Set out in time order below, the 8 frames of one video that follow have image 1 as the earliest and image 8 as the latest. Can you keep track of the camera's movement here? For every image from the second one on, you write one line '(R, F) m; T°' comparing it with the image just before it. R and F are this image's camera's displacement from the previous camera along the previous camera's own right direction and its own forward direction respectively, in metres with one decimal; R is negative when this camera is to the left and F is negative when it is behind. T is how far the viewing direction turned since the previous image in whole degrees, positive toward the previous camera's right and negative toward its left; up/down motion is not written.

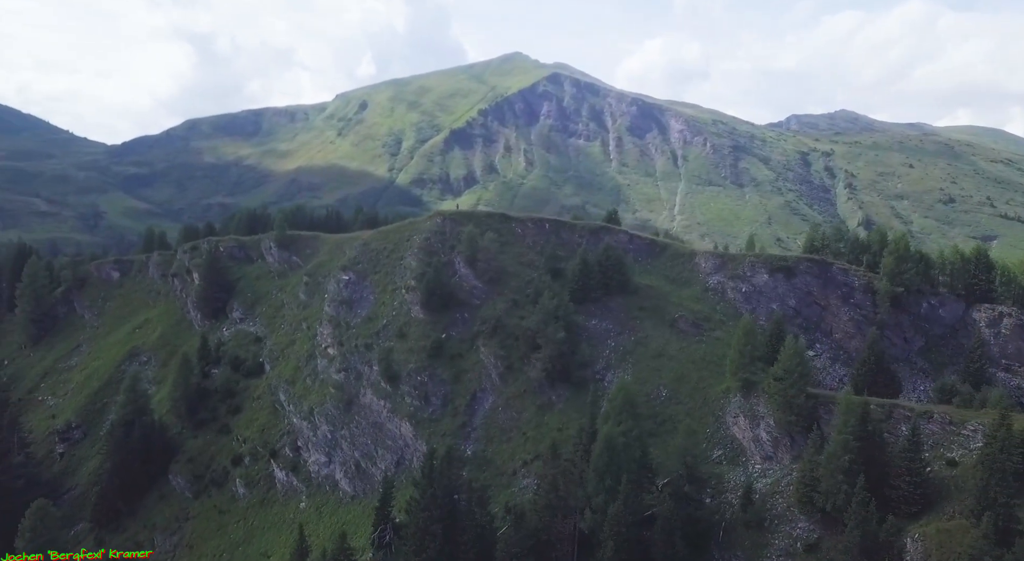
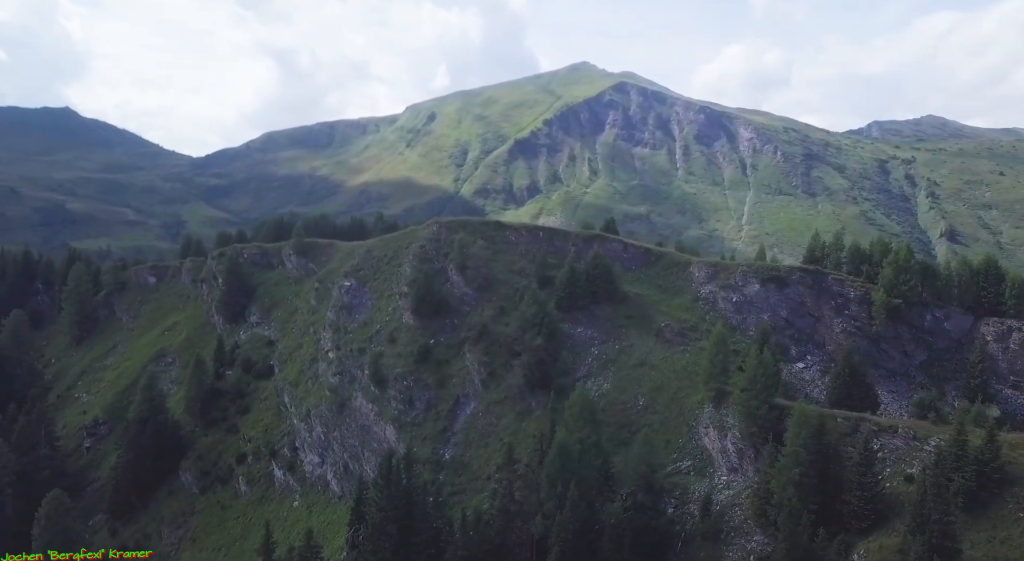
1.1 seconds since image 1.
(+15.1, -1.4) m; -6°
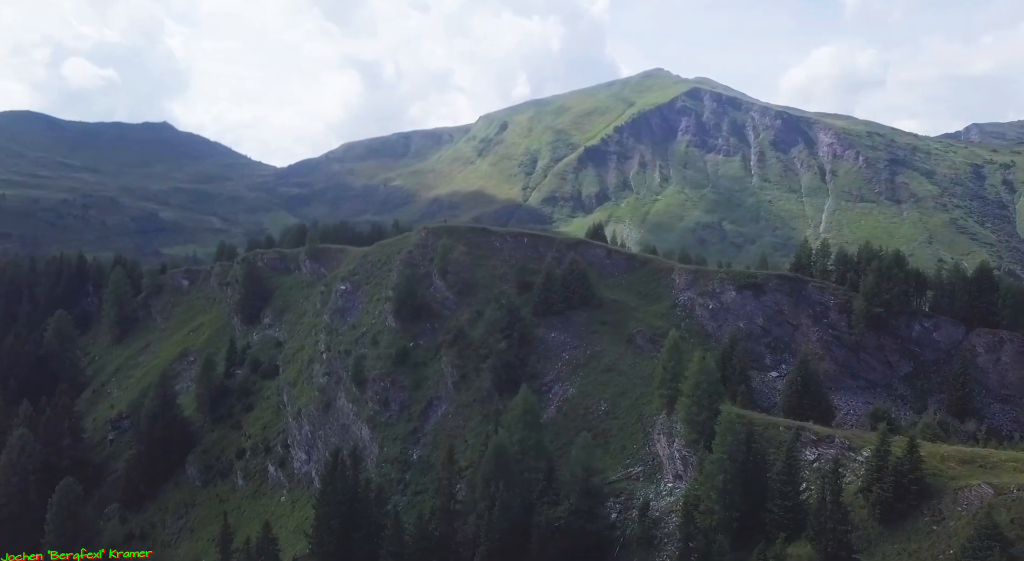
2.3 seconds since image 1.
(+19.0, -1.3) m; -7°
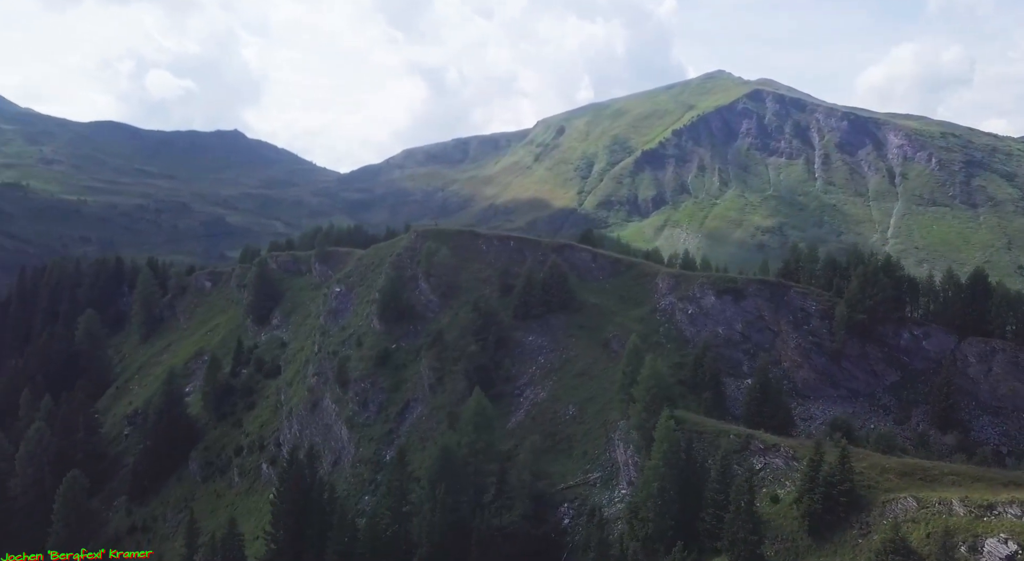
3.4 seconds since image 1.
(+15.7, +0.8) m; -6°
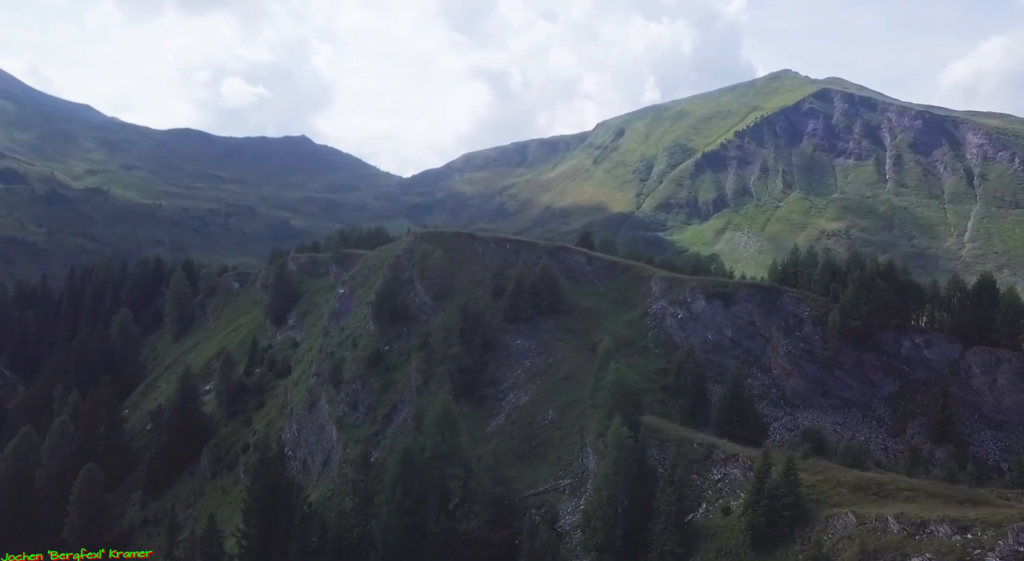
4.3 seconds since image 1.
(+13.7, +2.0) m; -5°
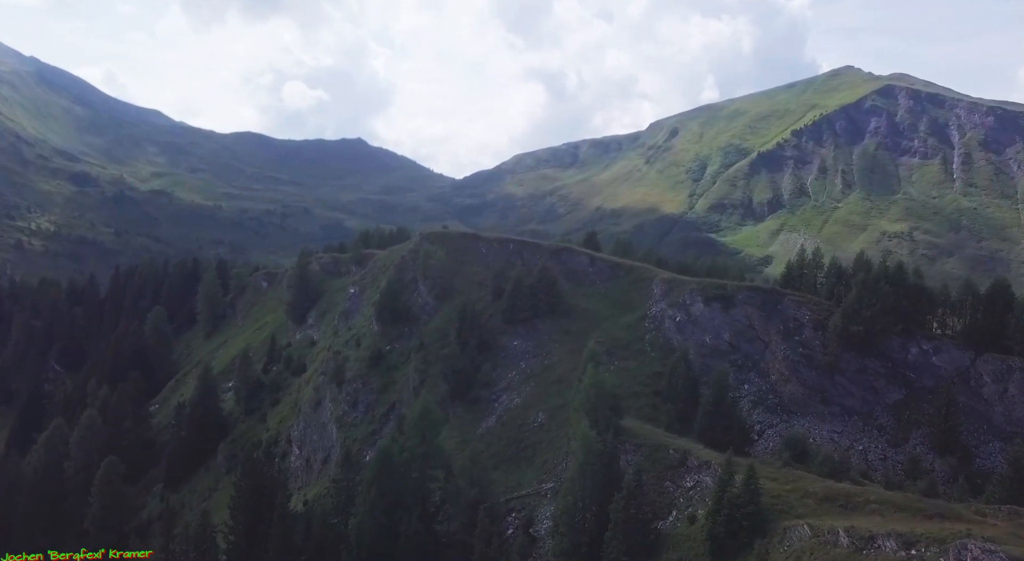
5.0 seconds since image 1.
(+10.4, +1.8) m; -4°
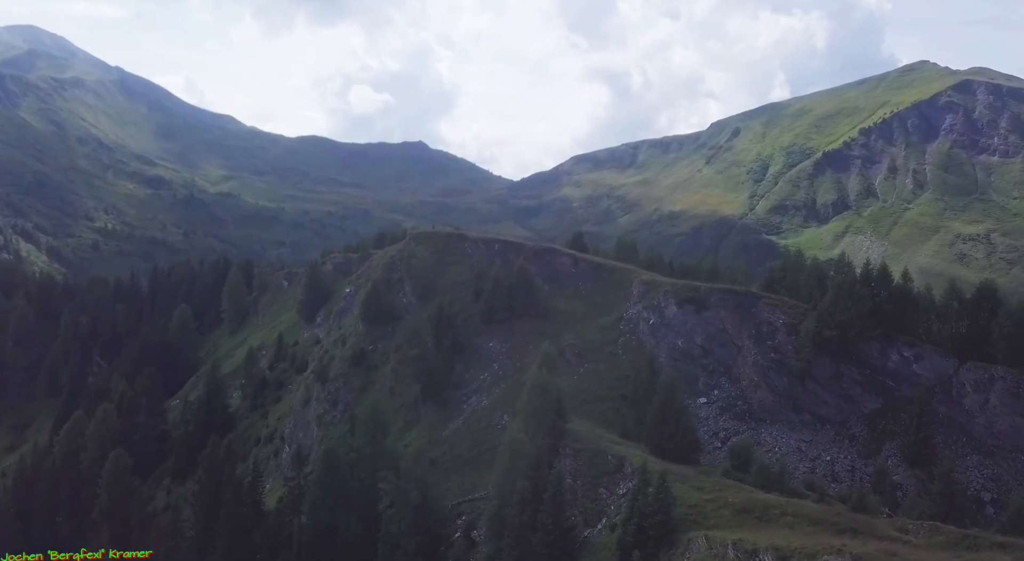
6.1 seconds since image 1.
(+15.5, +2.3) m; -6°
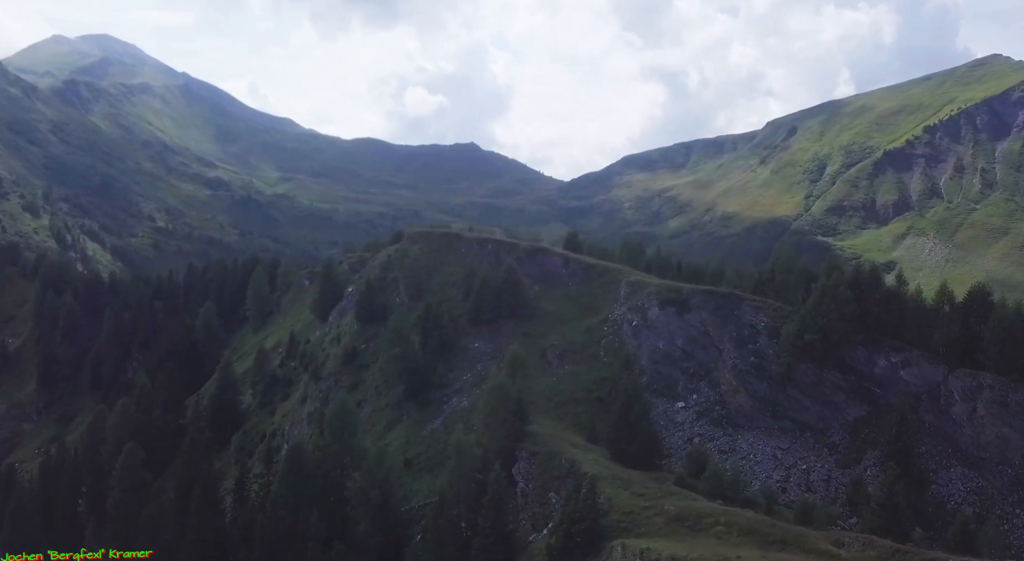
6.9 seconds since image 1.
(+12.0, +2.2) m; -5°
